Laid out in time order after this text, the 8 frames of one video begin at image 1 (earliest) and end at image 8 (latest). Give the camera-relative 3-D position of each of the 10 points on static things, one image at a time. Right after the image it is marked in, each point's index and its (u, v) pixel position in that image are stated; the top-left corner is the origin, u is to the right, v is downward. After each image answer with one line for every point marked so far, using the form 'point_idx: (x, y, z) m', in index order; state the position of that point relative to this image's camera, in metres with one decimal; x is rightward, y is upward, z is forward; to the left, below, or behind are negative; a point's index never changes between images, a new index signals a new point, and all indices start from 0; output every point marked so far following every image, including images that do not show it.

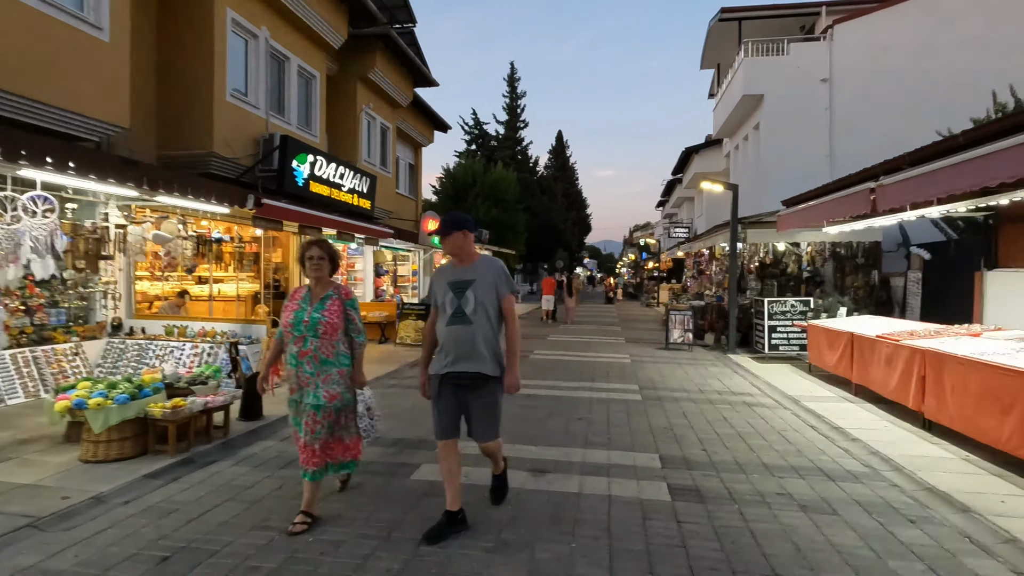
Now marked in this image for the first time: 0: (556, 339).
0: (+1.3, -1.5, +16.1) m
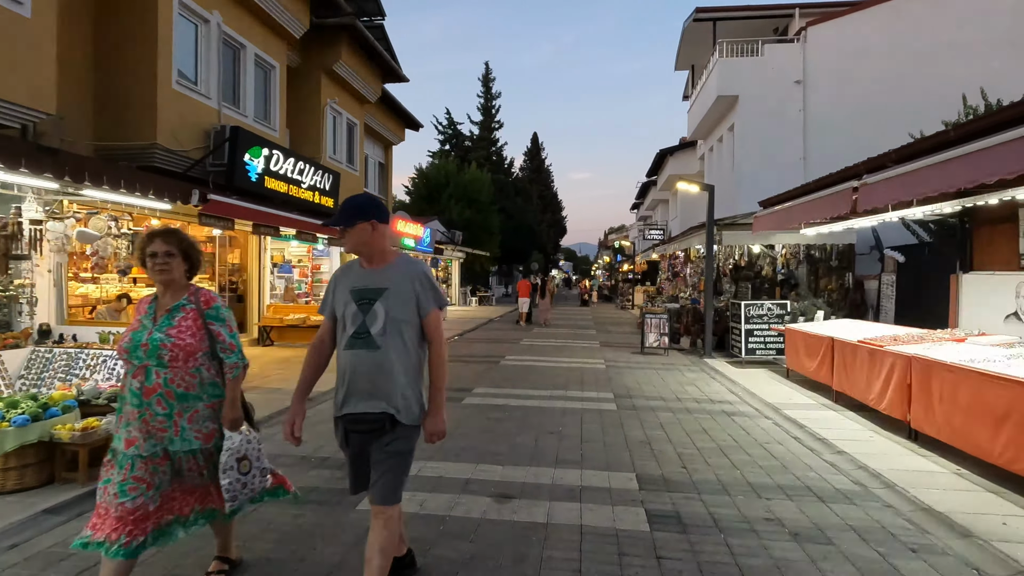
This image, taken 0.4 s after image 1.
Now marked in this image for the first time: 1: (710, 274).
0: (+0.5, -1.6, +15.6) m
1: (+4.9, +0.3, +13.3) m
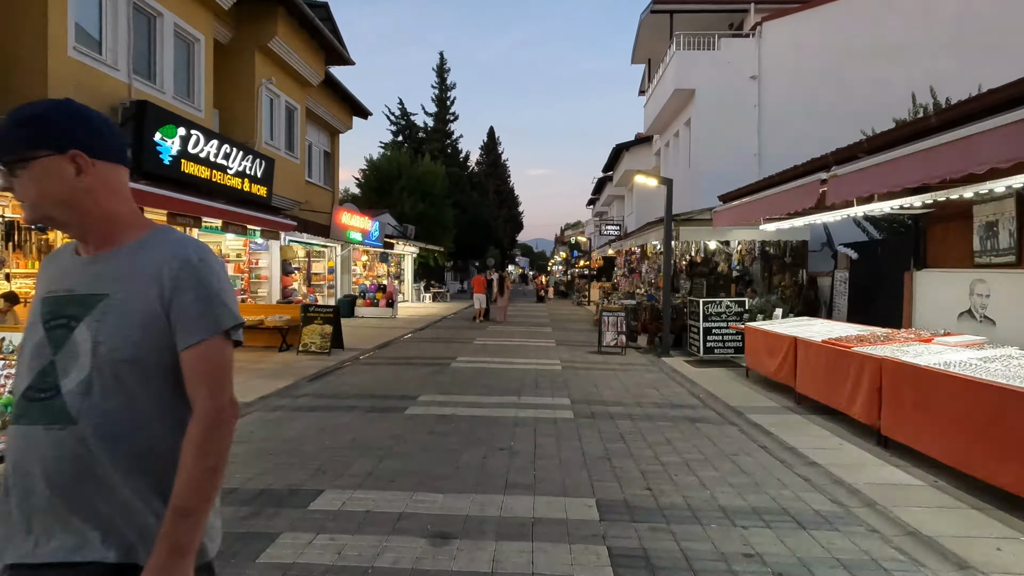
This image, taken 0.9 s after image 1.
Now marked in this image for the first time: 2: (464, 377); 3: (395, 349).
0: (-0.8, -1.5, +14.9) m
1: (+3.8, +0.4, +12.9) m
2: (-0.9, -1.6, +9.8) m
3: (-3.0, -1.5, +13.7) m
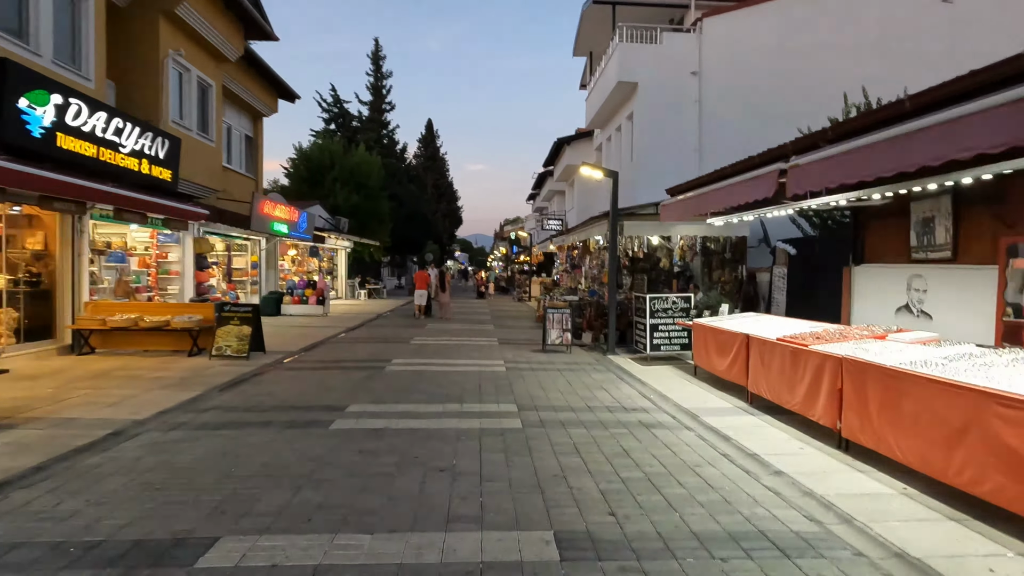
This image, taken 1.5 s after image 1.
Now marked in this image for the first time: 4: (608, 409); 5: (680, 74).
0: (-2.4, -1.4, +14.0) m
1: (+2.4, +0.5, +12.5) m
2: (-1.9, -1.6, +9.0) m
3: (-4.4, -1.5, +12.5) m
4: (+1.3, -1.7, +7.4) m
5: (+5.4, +6.9, +17.2) m
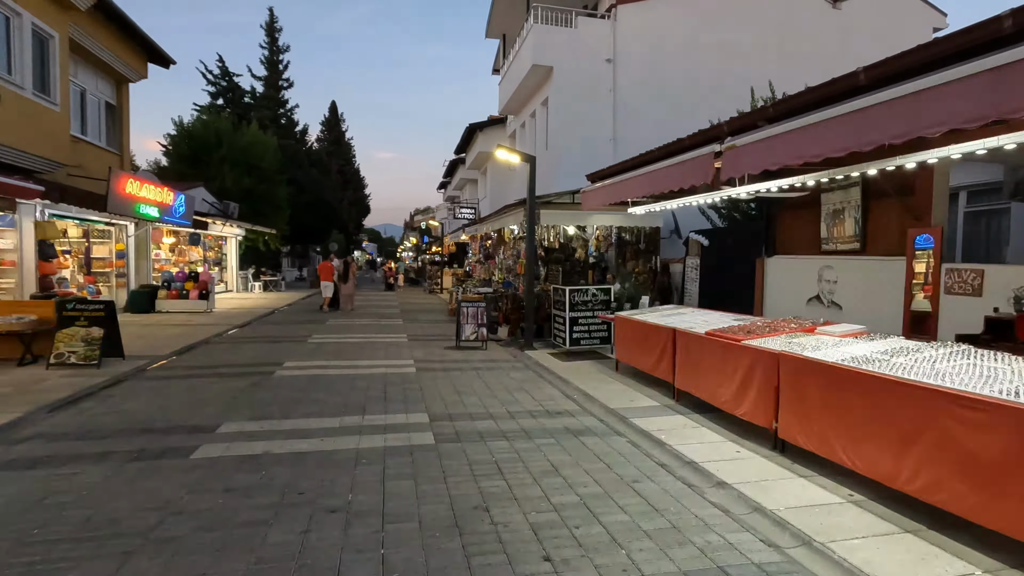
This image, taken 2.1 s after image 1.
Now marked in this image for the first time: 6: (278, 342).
0: (-4.5, -1.2, +12.6) m
1: (+0.4, +0.7, +11.9) m
2: (-3.2, -1.5, +7.7) m
3: (-6.2, -1.3, +10.8) m
4: (+0.2, -1.6, +6.7) m
5: (+2.6, +7.2, +16.9) m
6: (-5.4, -1.2, +12.3) m
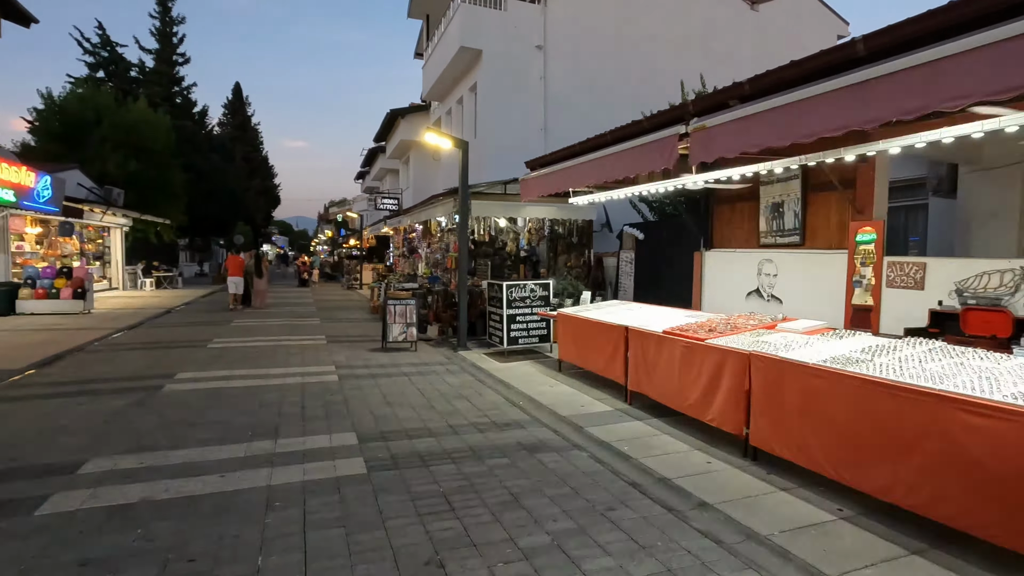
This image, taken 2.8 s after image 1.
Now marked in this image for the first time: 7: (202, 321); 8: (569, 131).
0: (-6.0, -1.2, +11.0) m
1: (-1.0, +0.8, +11.0) m
2: (-3.9, -1.4, +6.4) m
3: (-7.4, -1.3, +9.0) m
4: (-0.4, -1.5, +5.9) m
5: (+0.4, +7.3, +16.2) m
6: (-6.8, -1.2, +10.6) m
7: (-8.8, -1.0, +15.1) m
8: (+1.7, +4.9, +16.7) m
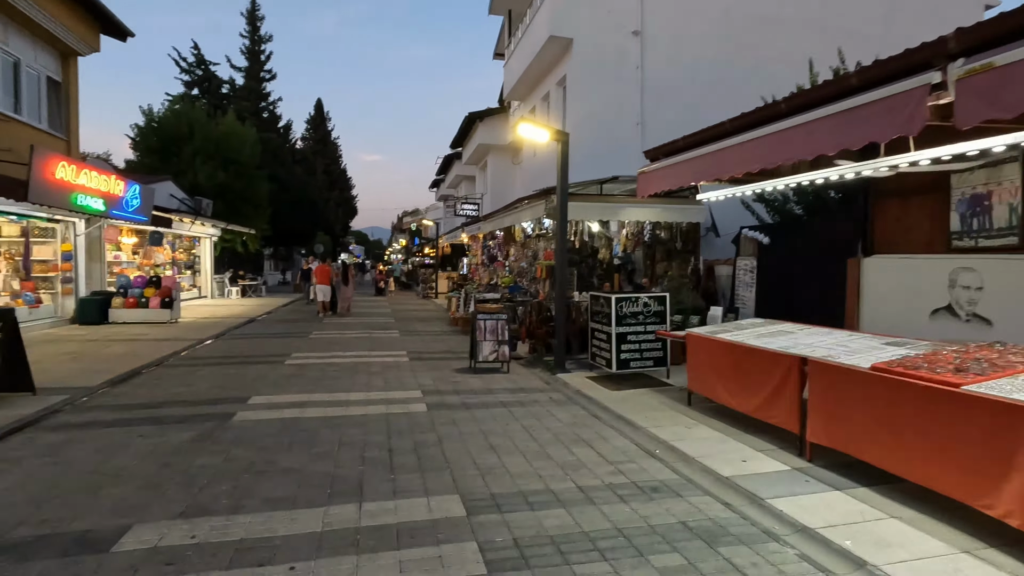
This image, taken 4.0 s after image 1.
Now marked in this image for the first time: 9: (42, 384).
0: (-4.0, -1.4, +10.2) m
1: (+0.9, +0.5, +9.6) m
2: (-2.6, -1.6, +5.4) m
3: (-5.7, -1.5, +8.4) m
4: (+0.8, -1.7, +4.4) m
5: (+2.9, +7.0, +14.7) m
6: (-4.9, -1.4, +9.9) m
7: (-6.3, -1.2, +14.6) m
8: (+4.3, +4.6, +14.9) m
9: (-7.2, -1.5, +8.2) m
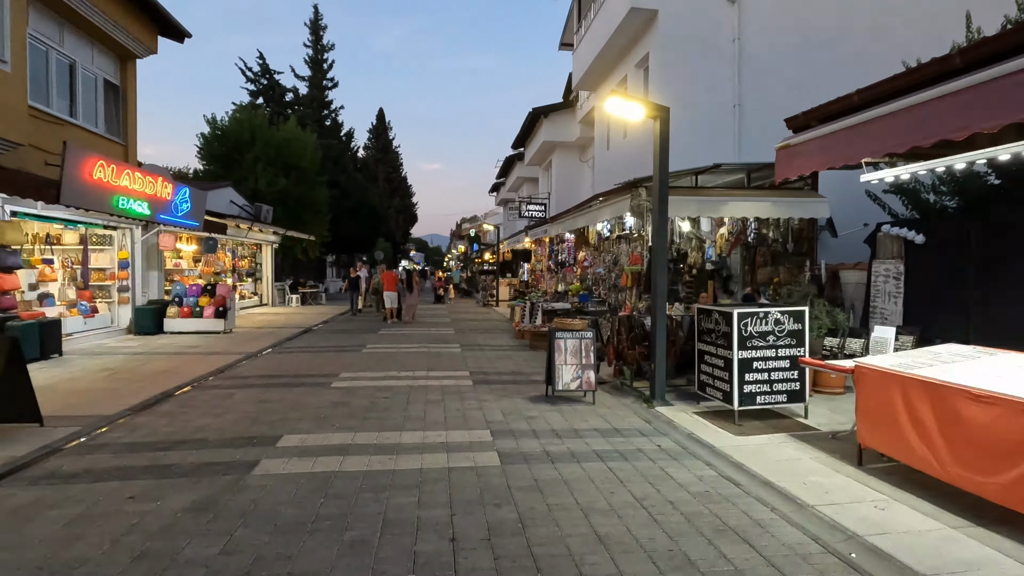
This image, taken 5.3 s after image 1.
0: (-2.7, -1.6, +8.9) m
1: (+2.2, +0.4, +7.8) m
2: (-1.8, -1.7, +3.9) m
3: (-4.6, -1.6, +7.2) m
4: (+1.5, -1.8, +2.6) m
5: (+4.7, +6.8, +12.7) m
6: (-3.6, -1.6, +8.6) m
7: (-4.5, -1.5, +13.5) m
8: (+6.1, +4.3, +12.7) m
9: (-6.0, -1.6, +7.2) m
